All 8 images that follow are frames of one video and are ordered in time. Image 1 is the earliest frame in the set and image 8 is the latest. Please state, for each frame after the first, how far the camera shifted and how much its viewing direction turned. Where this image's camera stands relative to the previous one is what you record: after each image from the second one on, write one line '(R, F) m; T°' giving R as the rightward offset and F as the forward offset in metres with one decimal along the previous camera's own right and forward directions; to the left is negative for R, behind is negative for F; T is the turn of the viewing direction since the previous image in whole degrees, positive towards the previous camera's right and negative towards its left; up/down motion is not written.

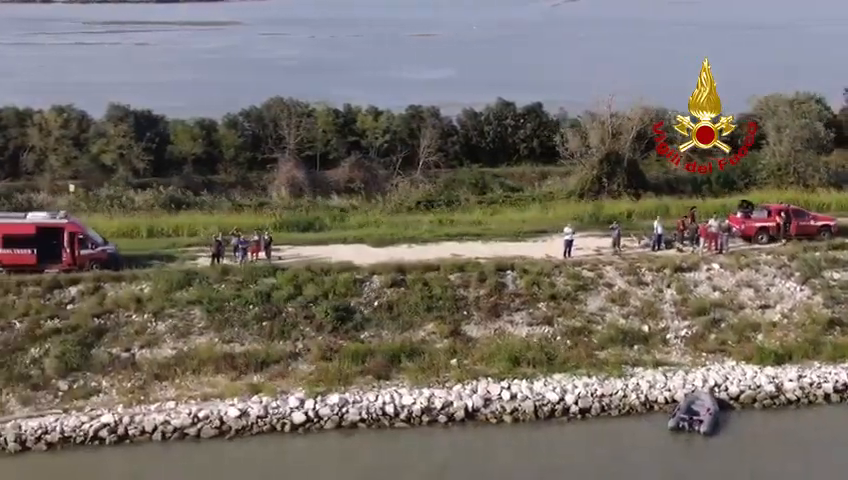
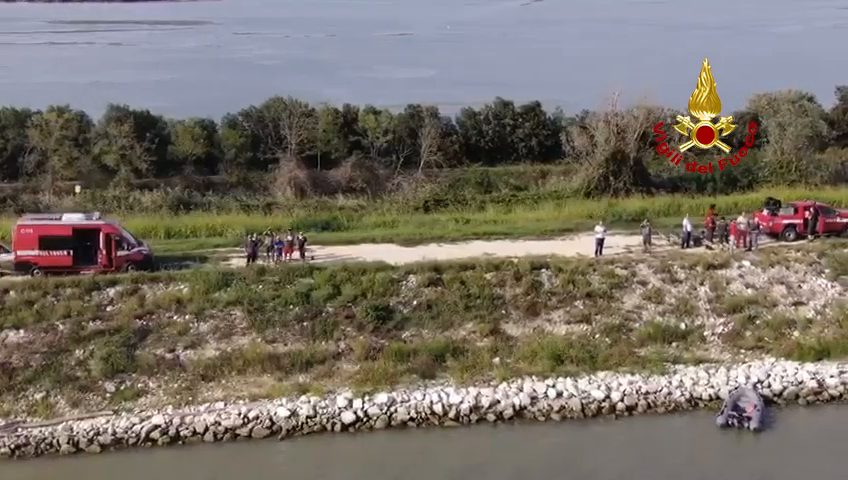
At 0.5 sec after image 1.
(-1.4, 0.0) m; +1°
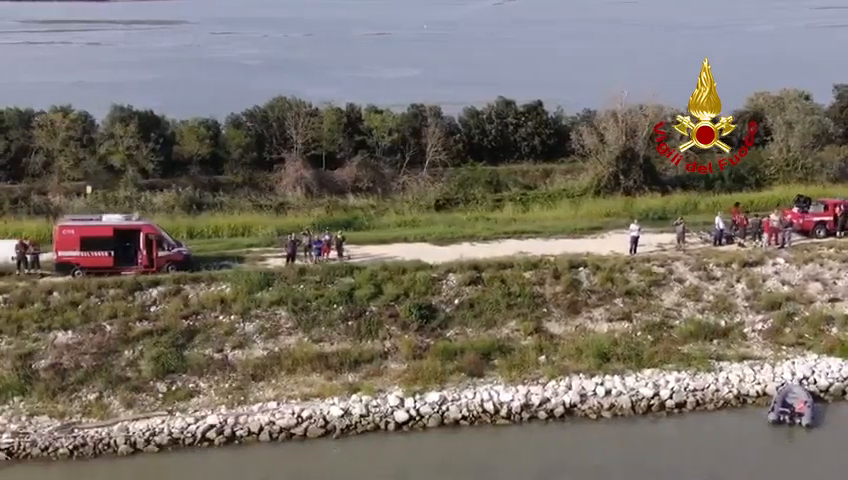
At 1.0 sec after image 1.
(-1.4, 0.0) m; +1°
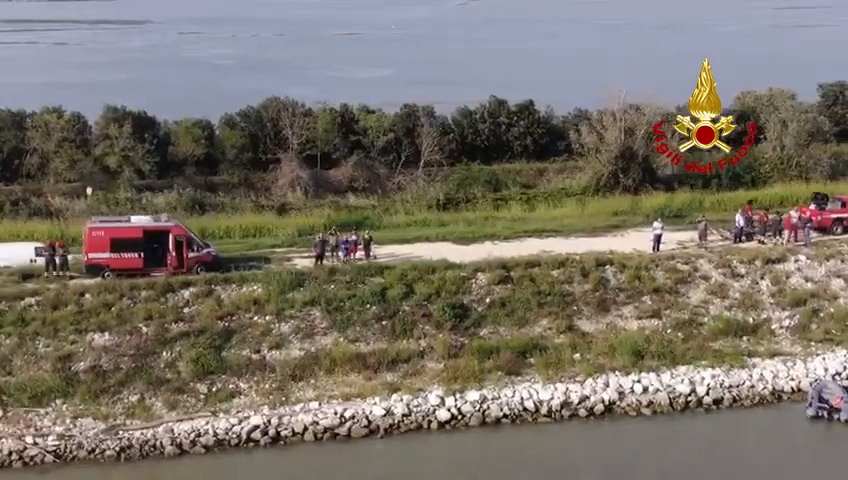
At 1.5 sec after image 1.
(-1.4, 0.0) m; +1°
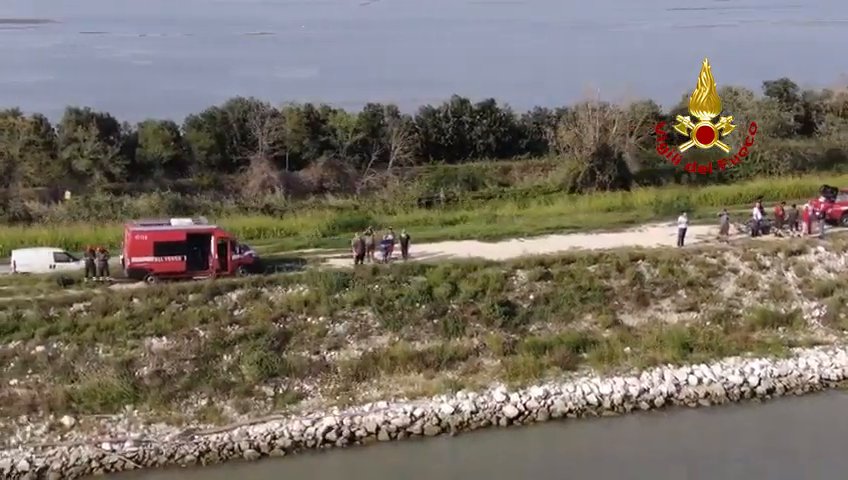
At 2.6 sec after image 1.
(-2.9, 0.0) m; +4°
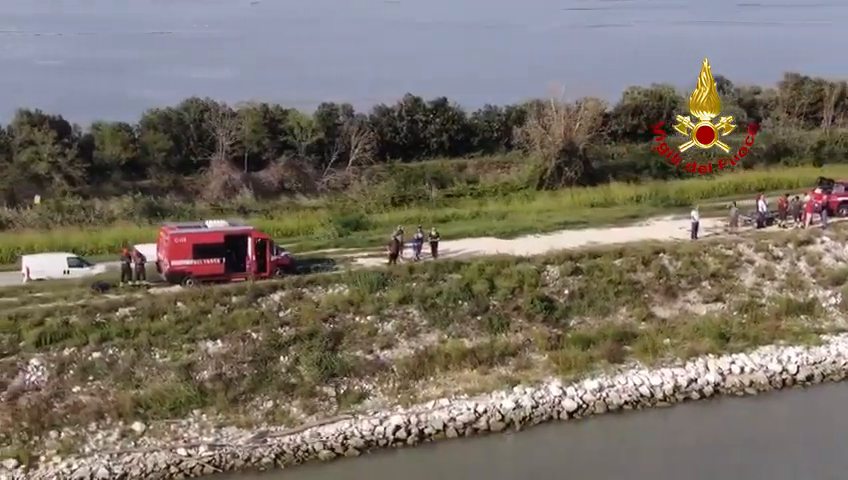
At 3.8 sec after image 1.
(-3.0, 0.0) m; +4°
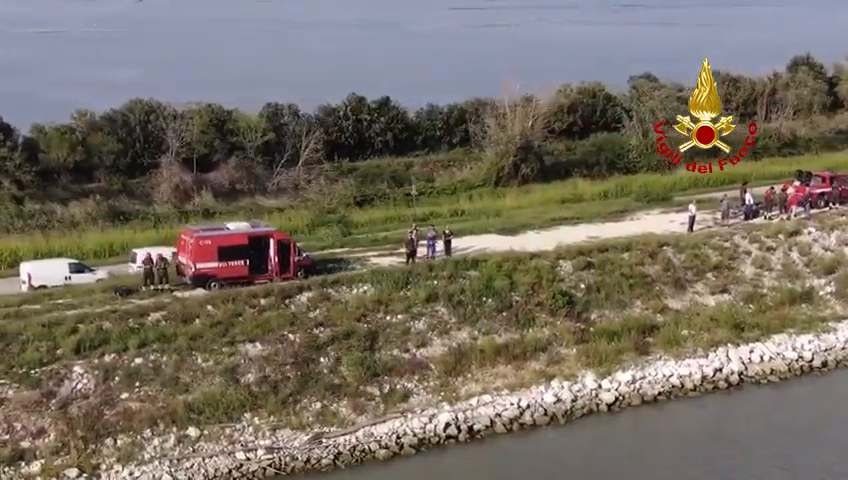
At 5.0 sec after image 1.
(-2.7, 0.0) m; +4°
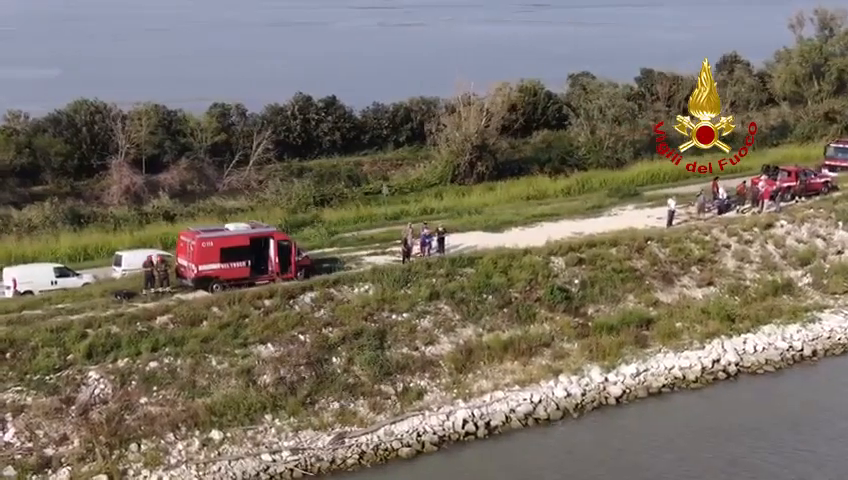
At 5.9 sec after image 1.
(-1.8, -0.1) m; +4°
